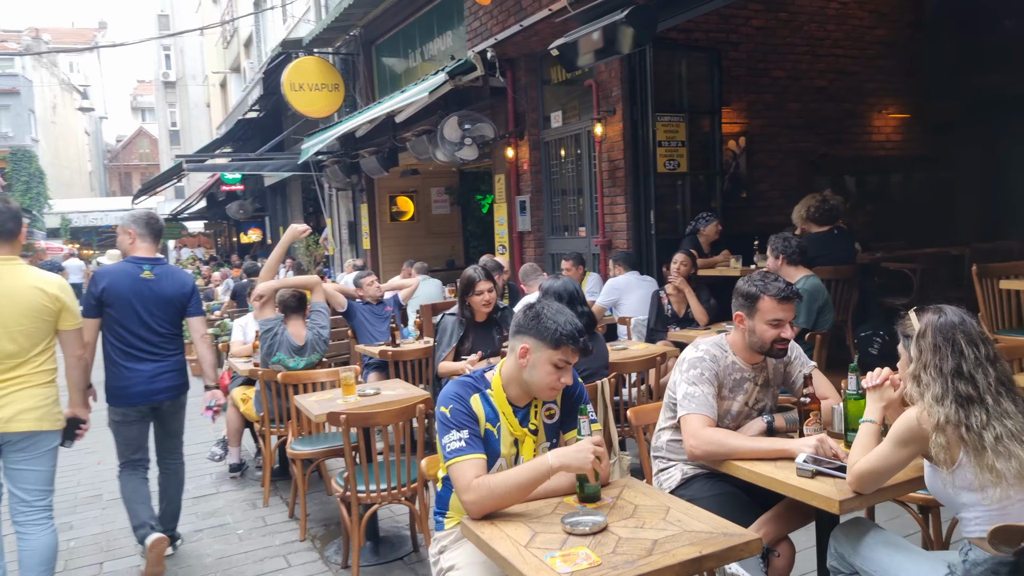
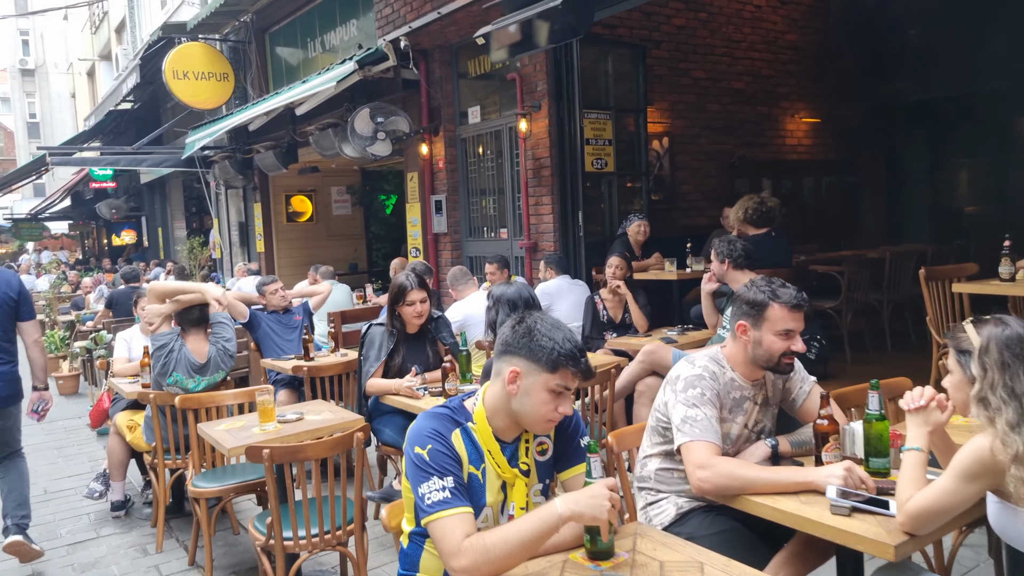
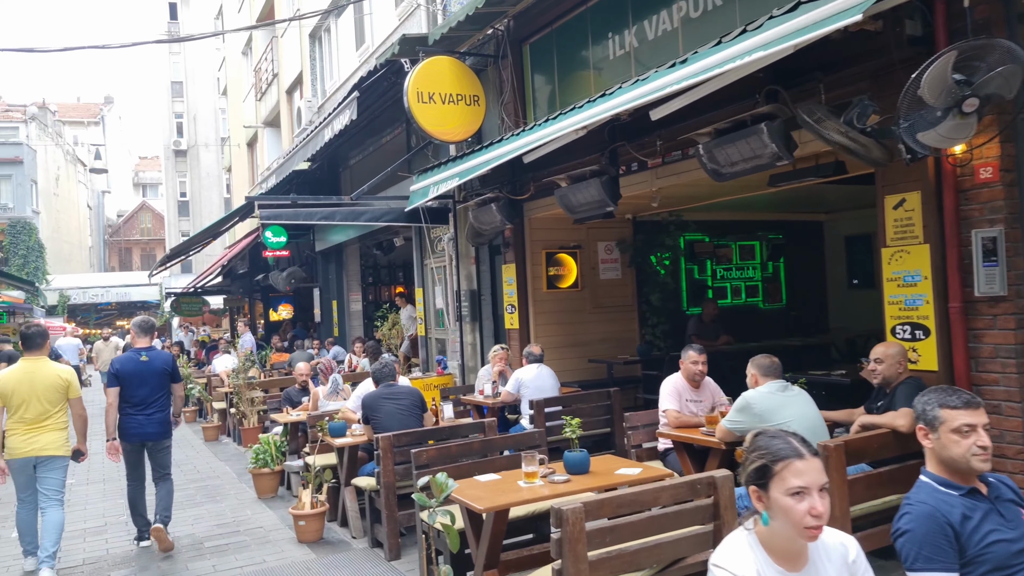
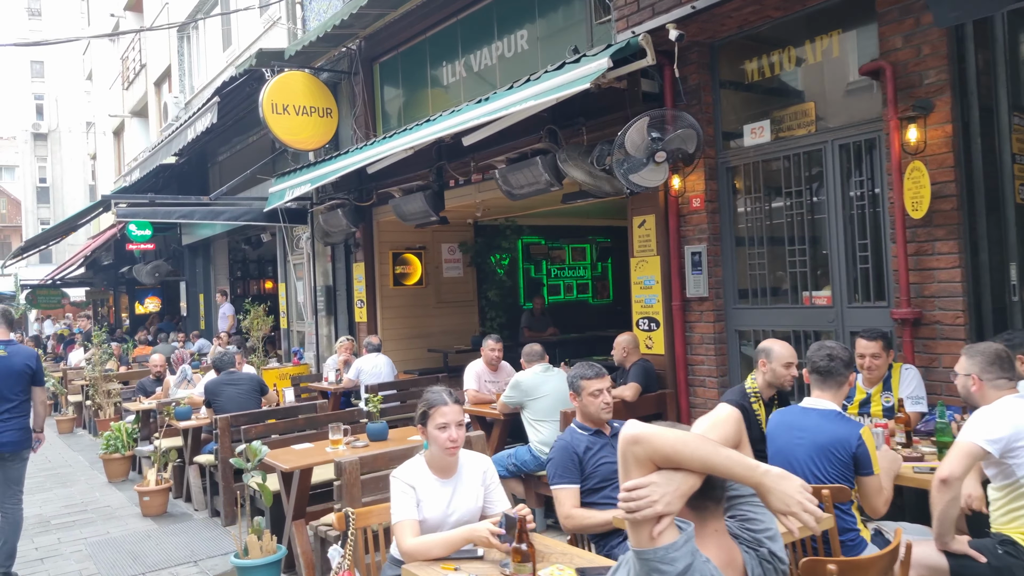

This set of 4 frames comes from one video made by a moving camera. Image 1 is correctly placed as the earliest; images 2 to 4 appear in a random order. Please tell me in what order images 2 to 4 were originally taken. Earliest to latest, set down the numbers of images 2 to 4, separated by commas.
2, 4, 3
